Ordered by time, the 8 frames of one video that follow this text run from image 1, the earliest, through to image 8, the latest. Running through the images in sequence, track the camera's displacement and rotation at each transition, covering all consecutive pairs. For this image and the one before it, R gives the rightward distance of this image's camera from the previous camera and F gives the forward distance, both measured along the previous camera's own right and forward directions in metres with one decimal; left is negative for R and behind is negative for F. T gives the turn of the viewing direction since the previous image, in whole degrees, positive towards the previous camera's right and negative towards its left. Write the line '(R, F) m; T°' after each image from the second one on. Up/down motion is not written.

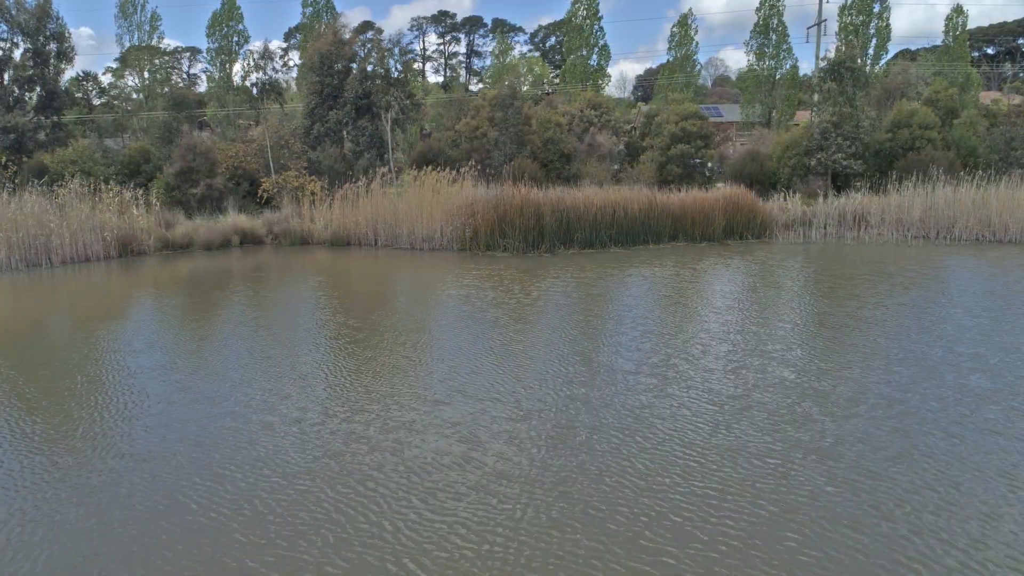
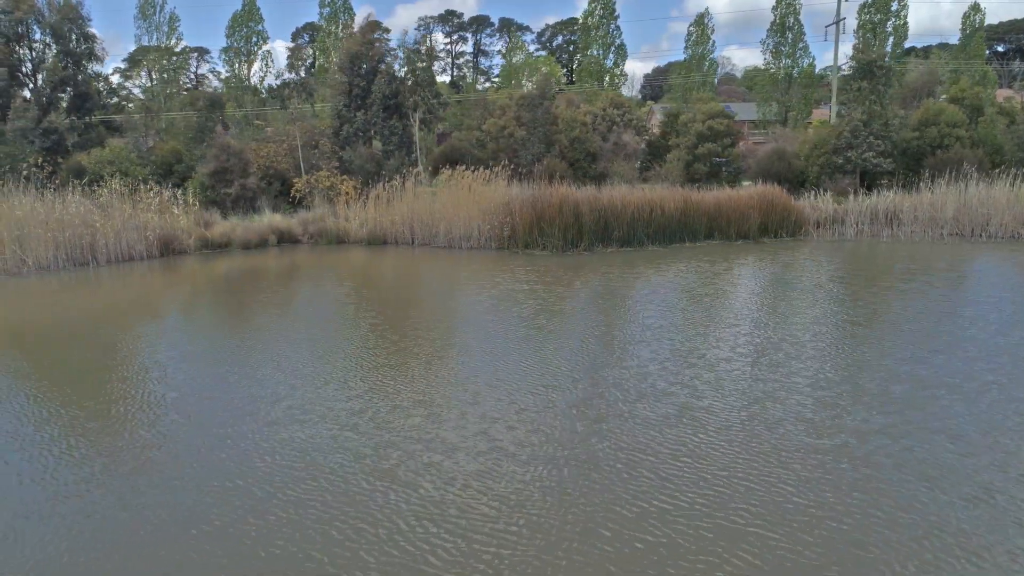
(-0.4, -0.1) m; 0°
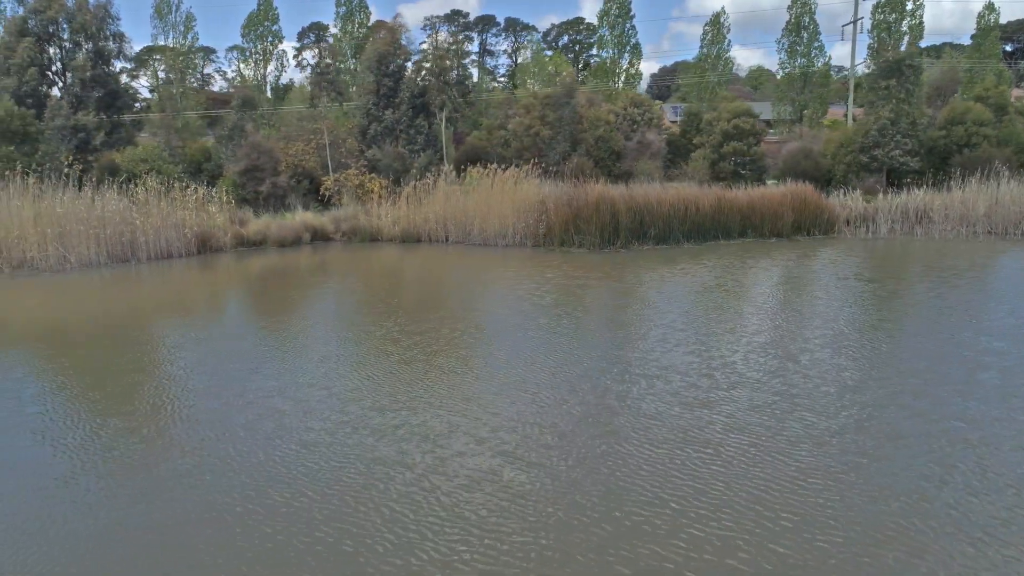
(-0.4, -0.1) m; 0°
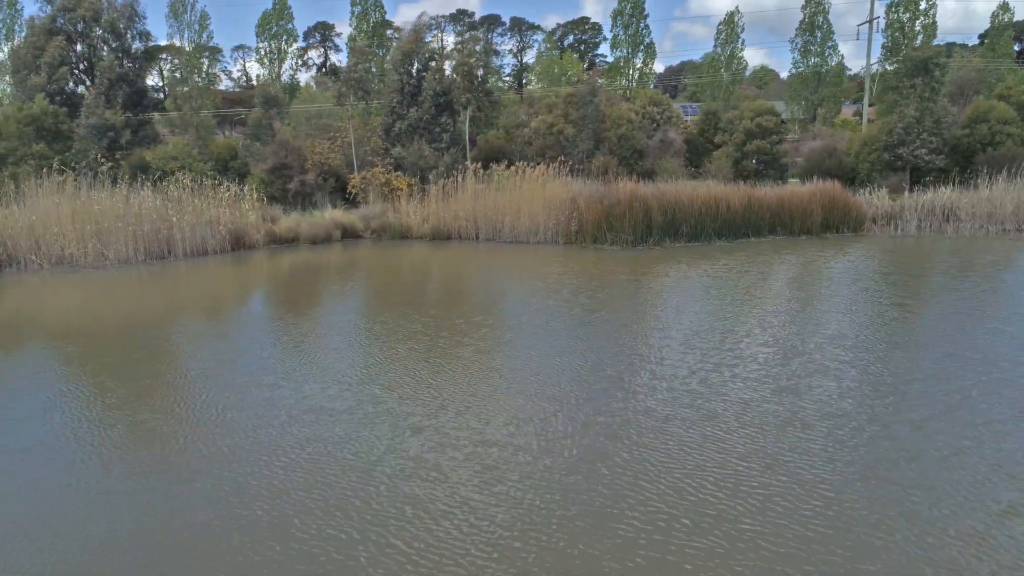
(-0.3, -0.1) m; 0°
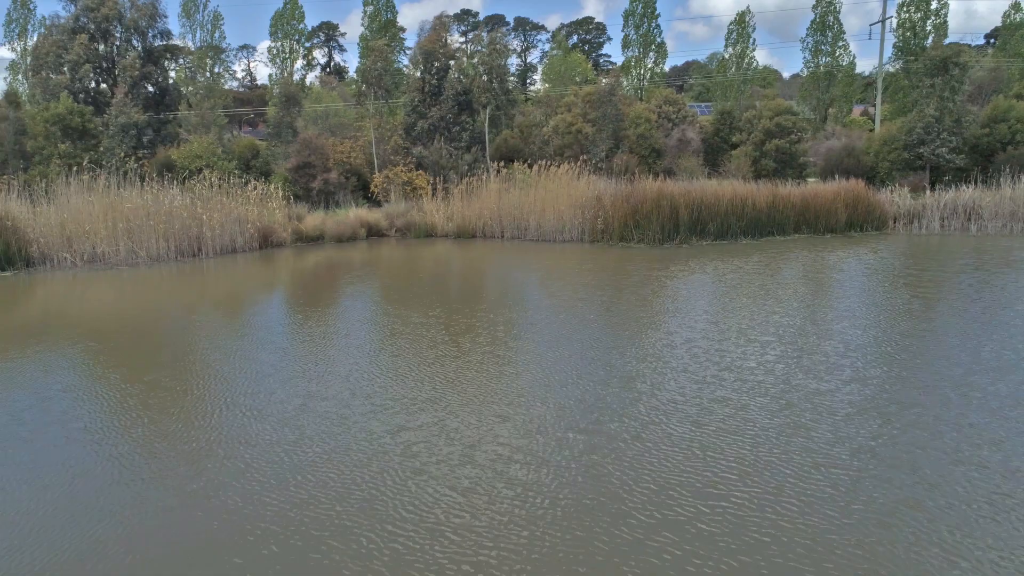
(-0.3, -0.1) m; 0°
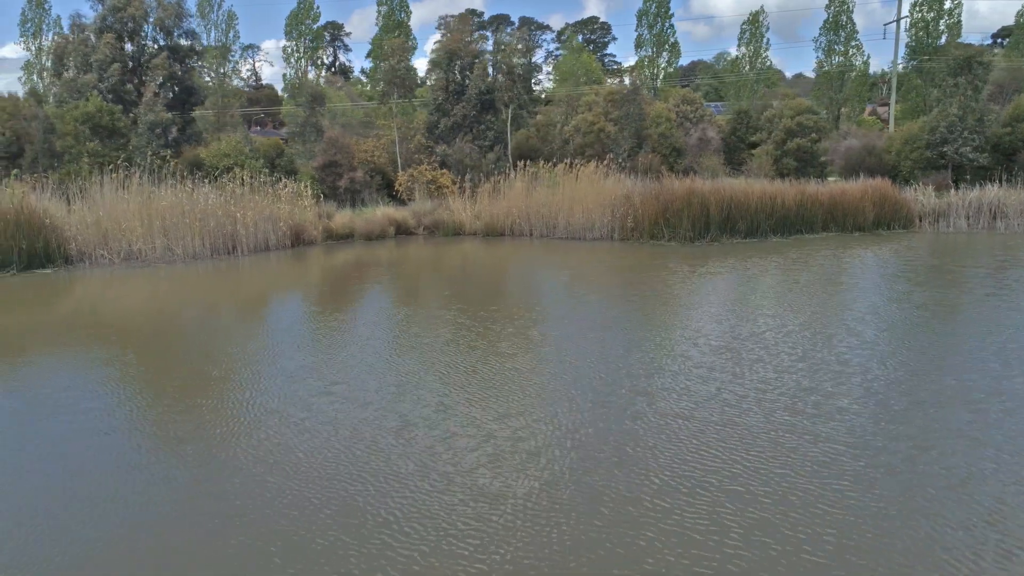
(-0.3, -0.1) m; 0°
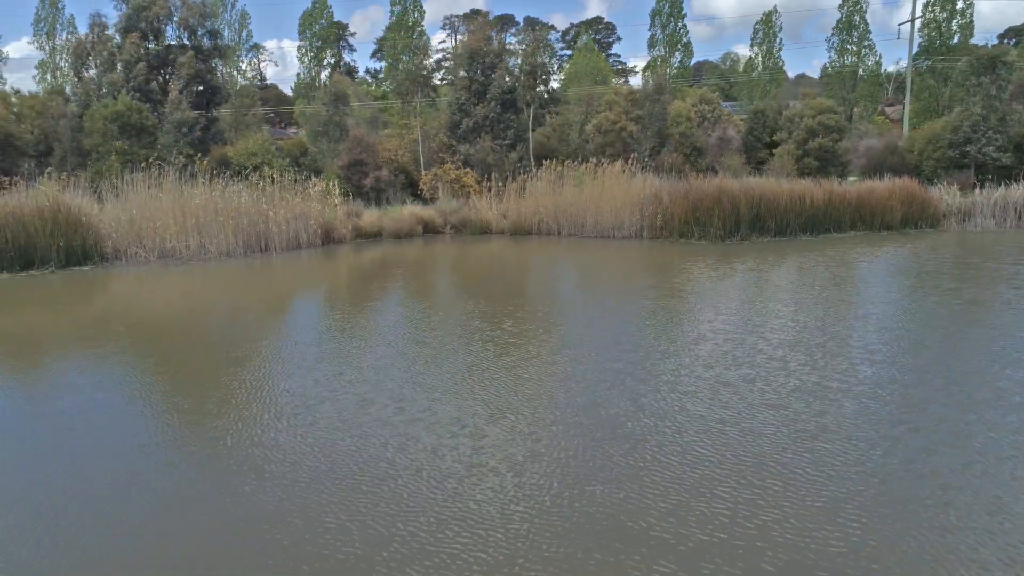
(-0.3, -0.1) m; 0°
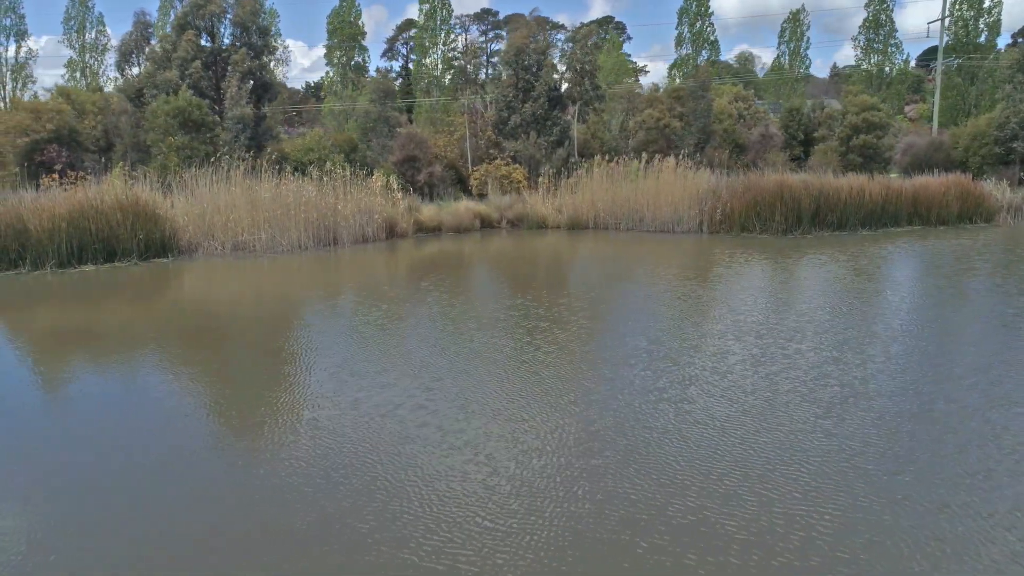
(-0.7, -0.2) m; 0°
